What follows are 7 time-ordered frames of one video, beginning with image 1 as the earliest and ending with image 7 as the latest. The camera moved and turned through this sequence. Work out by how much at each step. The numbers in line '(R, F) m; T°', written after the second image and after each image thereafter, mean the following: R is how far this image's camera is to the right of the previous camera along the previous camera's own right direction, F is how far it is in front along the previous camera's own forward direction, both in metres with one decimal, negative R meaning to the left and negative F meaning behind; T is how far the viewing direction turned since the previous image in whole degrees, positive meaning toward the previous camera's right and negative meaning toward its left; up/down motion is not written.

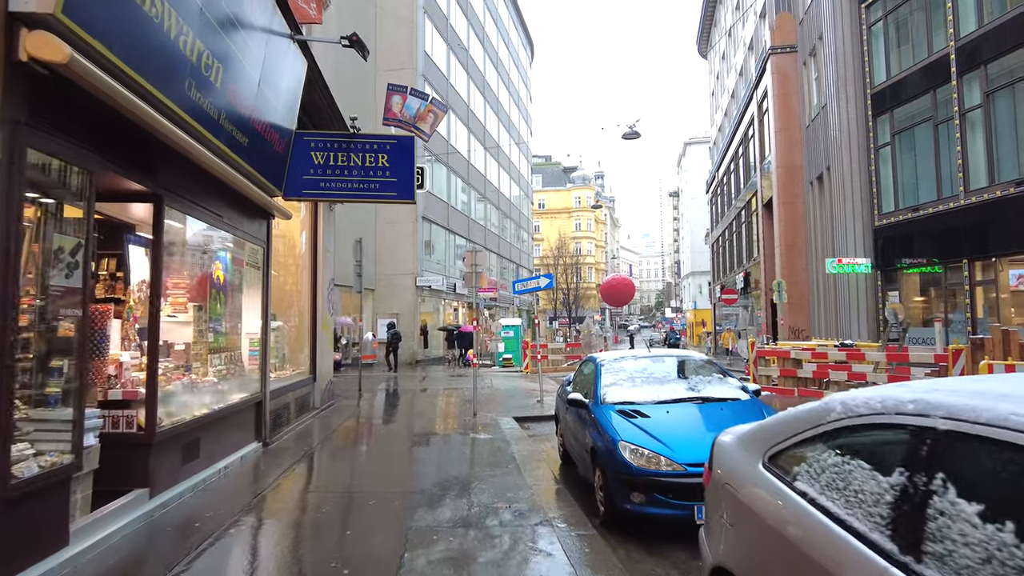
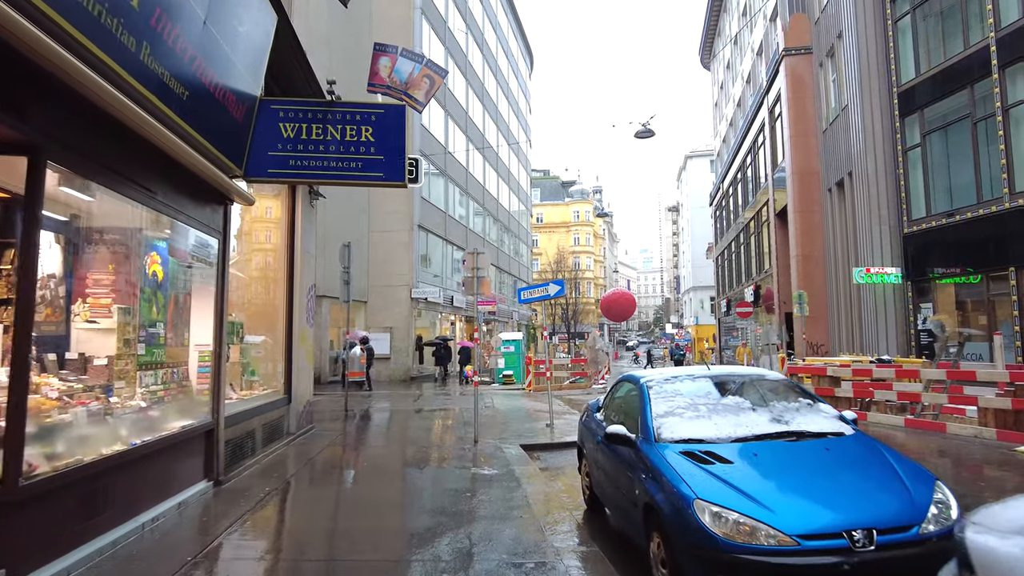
(-0.2, +1.4) m; 0°
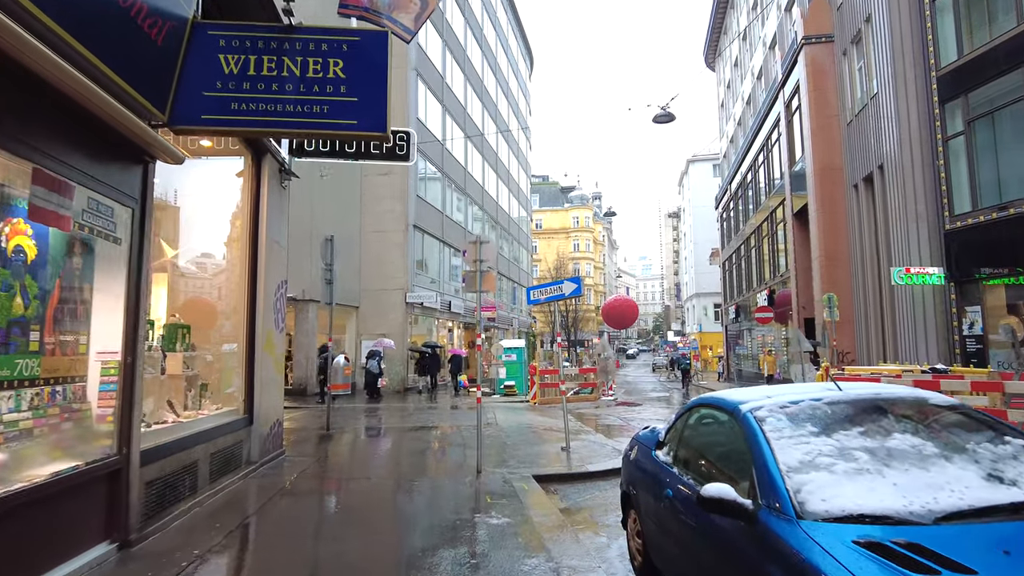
(-0.2, +1.6) m; 0°
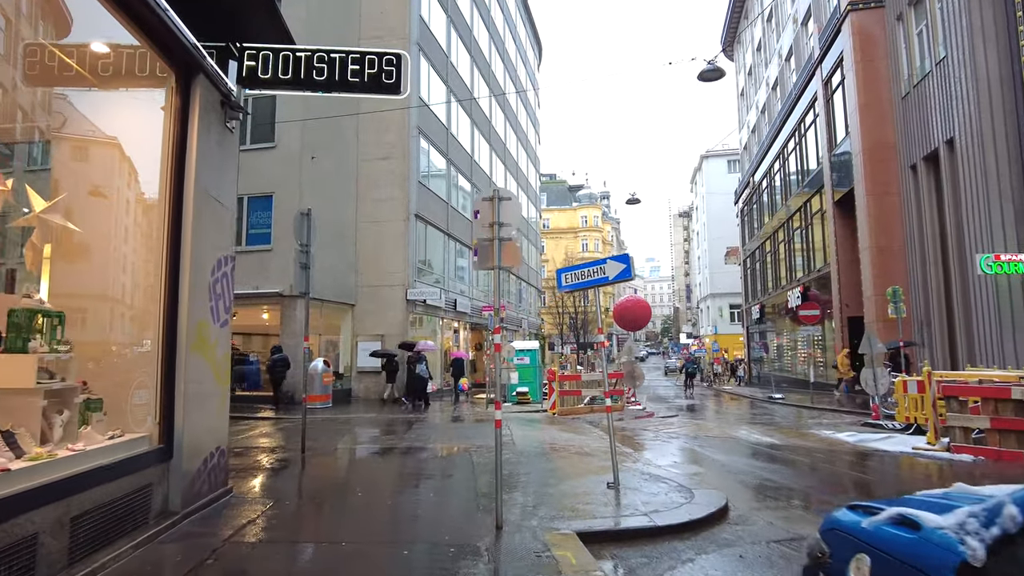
(-0.2, +2.3) m; 0°
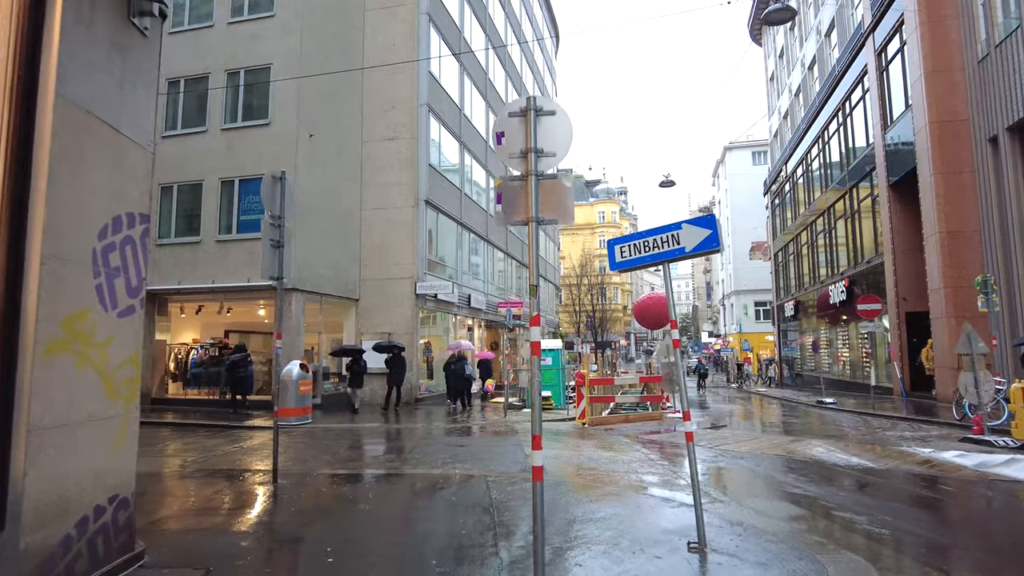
(-0.2, +2.0) m; -1°
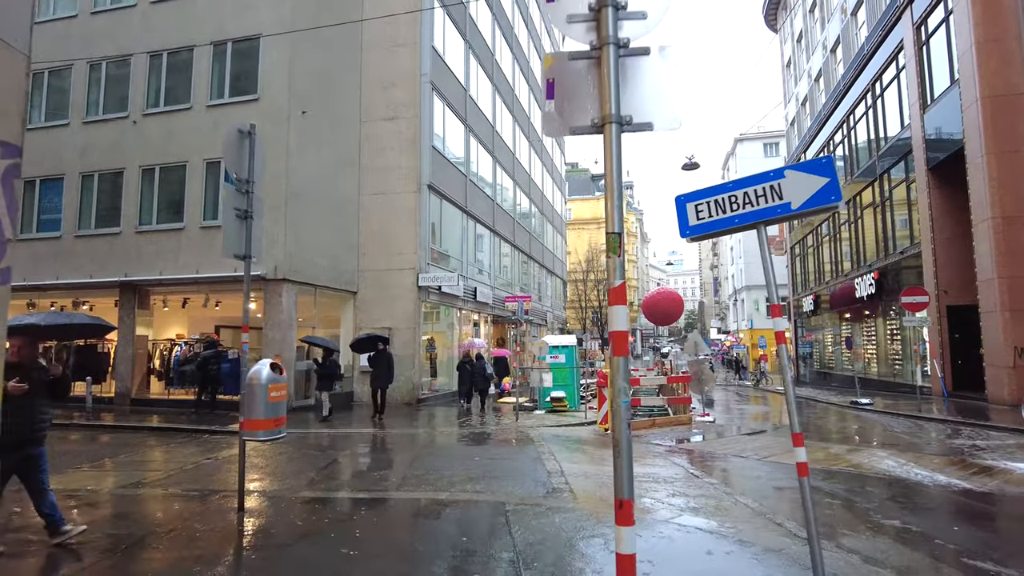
(-0.2, +1.4) m; 0°
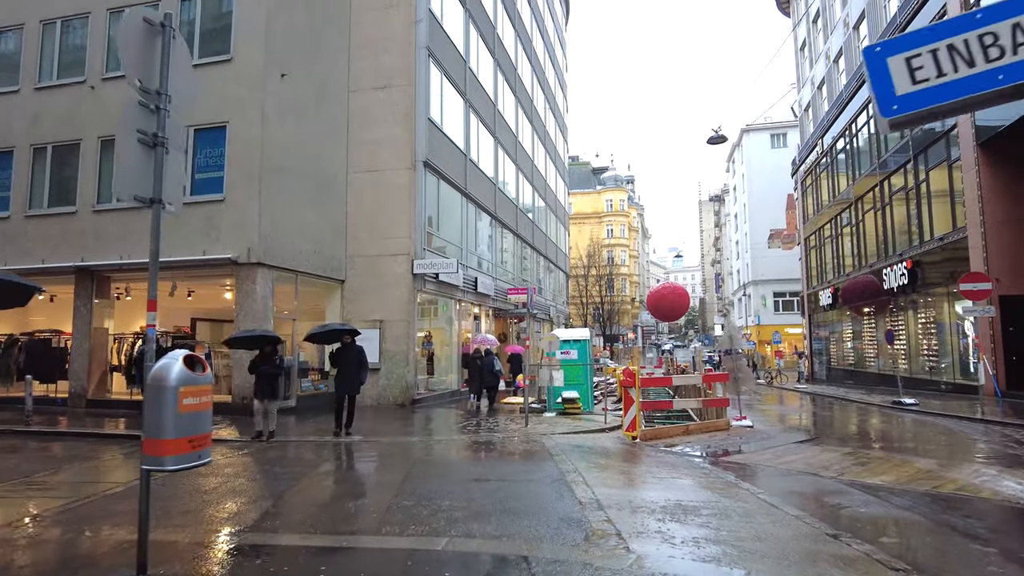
(-0.2, +1.8) m; 0°
